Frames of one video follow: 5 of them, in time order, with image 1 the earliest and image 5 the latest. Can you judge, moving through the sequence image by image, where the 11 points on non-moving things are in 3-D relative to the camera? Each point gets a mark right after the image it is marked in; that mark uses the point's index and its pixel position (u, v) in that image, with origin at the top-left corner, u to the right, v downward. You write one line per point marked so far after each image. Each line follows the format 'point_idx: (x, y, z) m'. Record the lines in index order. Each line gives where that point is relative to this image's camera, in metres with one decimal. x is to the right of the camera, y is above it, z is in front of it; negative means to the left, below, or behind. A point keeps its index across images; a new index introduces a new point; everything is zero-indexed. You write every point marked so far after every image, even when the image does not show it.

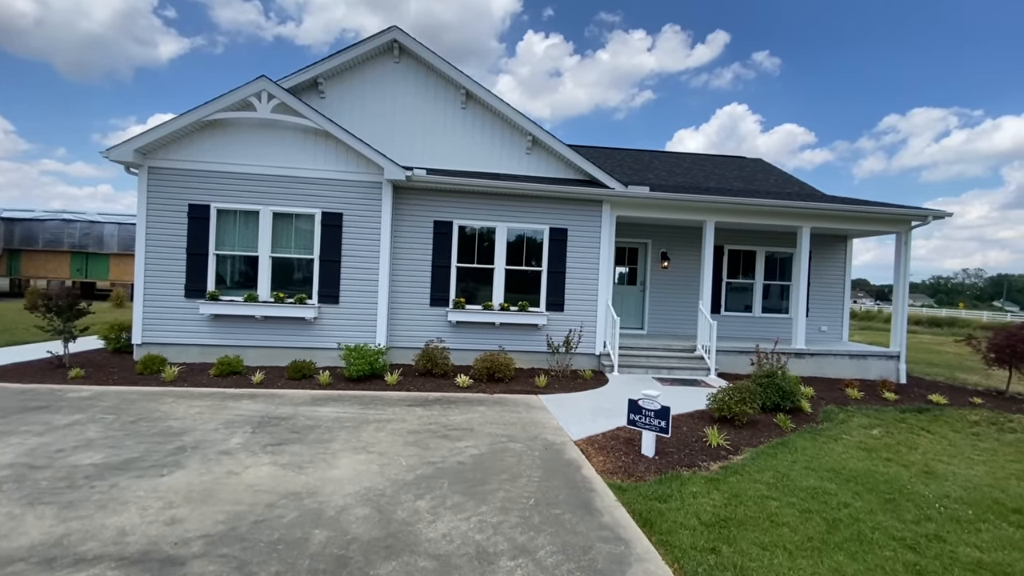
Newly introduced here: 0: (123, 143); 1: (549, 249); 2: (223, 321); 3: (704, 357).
0: (-6.8, +2.5, +8.4) m
1: (+0.7, +0.8, +9.9) m
2: (-5.4, -0.6, +9.0) m
3: (+4.1, -1.5, +10.2) m
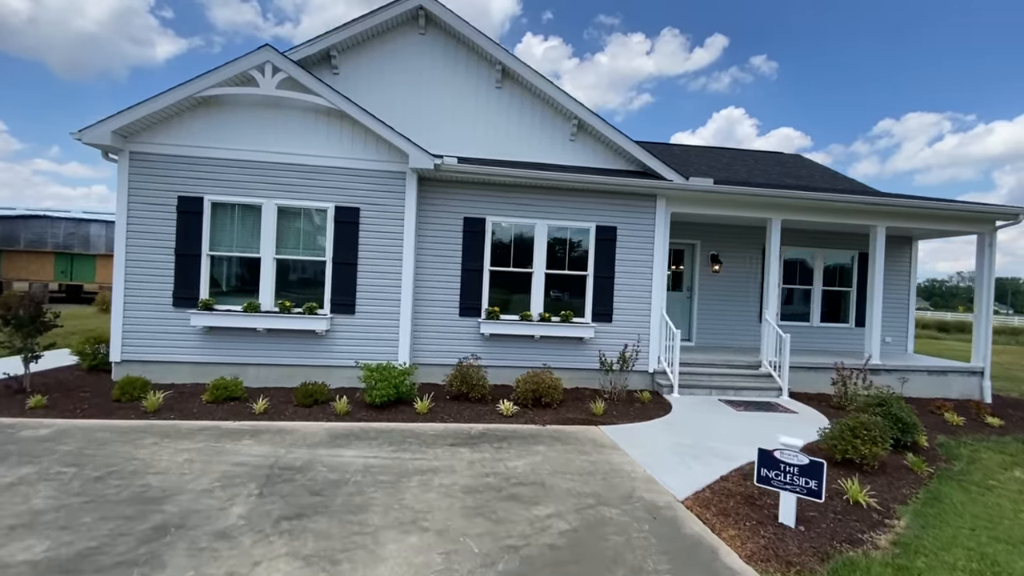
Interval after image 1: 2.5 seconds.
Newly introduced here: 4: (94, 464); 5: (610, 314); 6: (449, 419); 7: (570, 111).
0: (-6.0, +2.4, +7.1) m
1: (+1.5, +0.7, +8.6) m
2: (-4.6, -0.7, +7.6) m
3: (+4.8, -1.6, +8.9) m
4: (-3.8, -1.6, +4.3) m
5: (+1.7, -0.5, +8.6) m
6: (-0.9, -1.8, +6.5) m
7: (+1.0, +3.0, +8.3) m
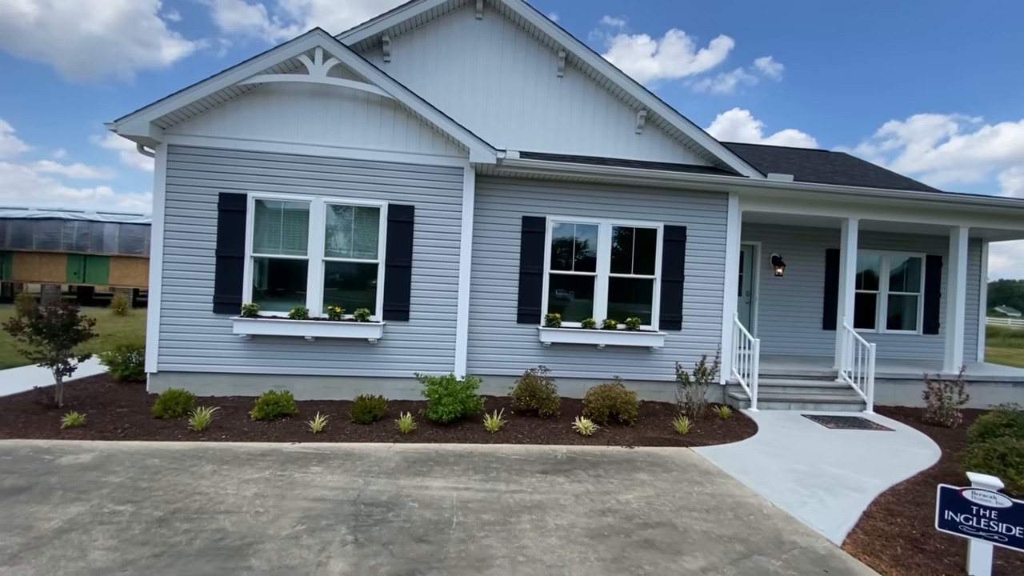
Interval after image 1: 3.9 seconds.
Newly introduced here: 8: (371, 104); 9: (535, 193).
0: (-5.0, +2.3, +6.5) m
1: (+2.5, +0.6, +7.9) m
2: (-3.6, -0.8, +7.0) m
3: (+5.8, -1.7, +8.2) m
4: (-2.8, -1.6, +3.7) m
5: (+2.8, -0.5, +7.9) m
6: (+0.1, -1.8, +5.8) m
7: (+2.0, +3.0, +7.7) m
8: (-2.1, +2.7, +7.1) m
9: (+0.4, +1.5, +7.7) m
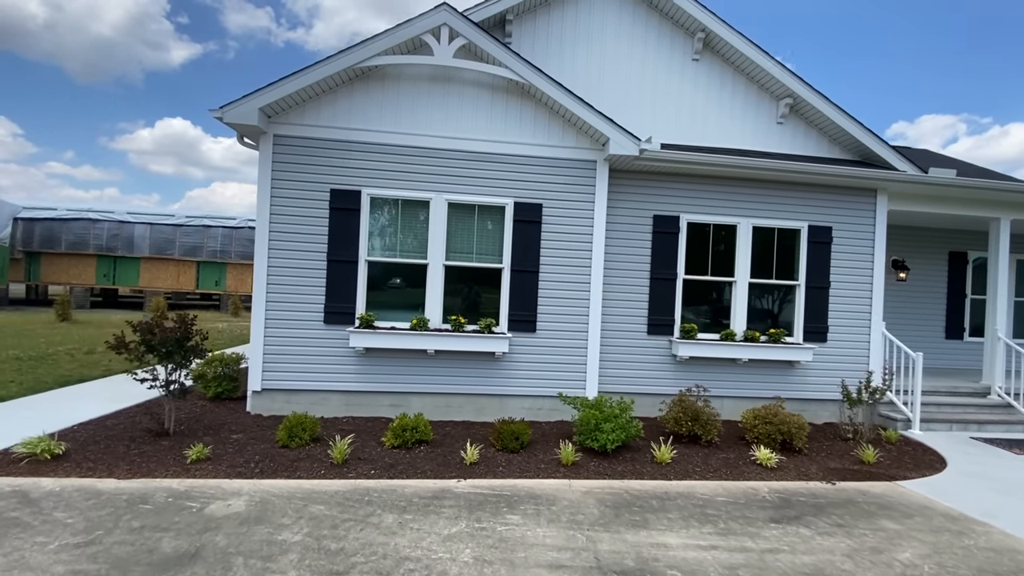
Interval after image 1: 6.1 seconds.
0: (-3.2, +2.2, +5.7) m
1: (+4.4, +0.5, +7.1) m
2: (-1.7, -0.9, +6.2) m
3: (+7.7, -1.8, +7.4) m
4: (-0.9, -1.7, +2.9) m
5: (+4.6, -0.7, +7.1) m
6: (+2.0, -1.9, +5.0) m
7: (+3.9, +2.9, +6.9) m
8: (-0.2, +2.6, +6.4) m
9: (+2.3, +1.4, +6.9) m
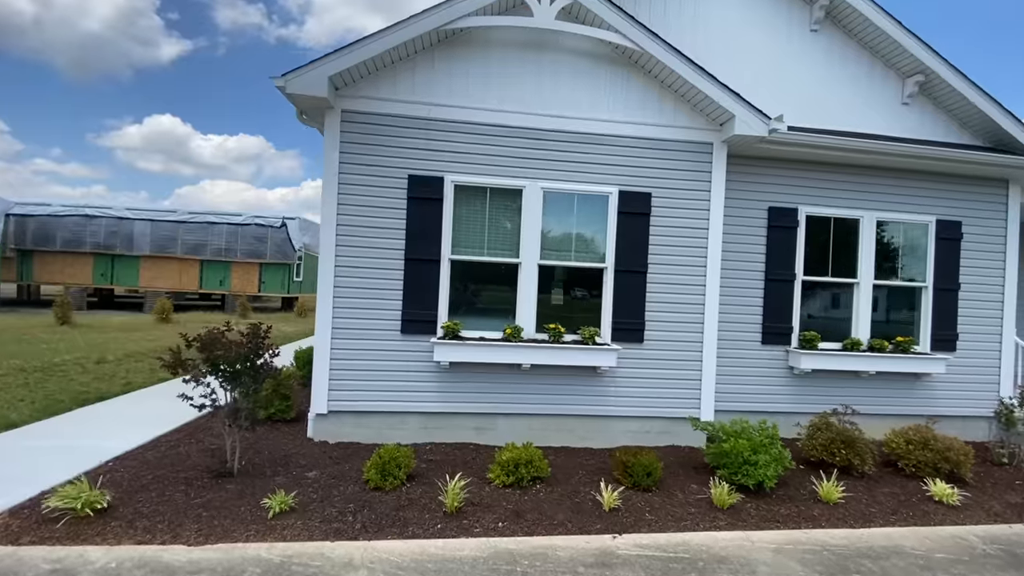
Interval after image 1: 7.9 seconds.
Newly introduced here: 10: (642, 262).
0: (-2.0, +2.2, +4.8) m
1: (+5.6, +0.5, +6.3) m
2: (-0.5, -0.9, +5.3) m
3: (+8.9, -1.8, +6.6) m
4: (+0.3, -1.8, +2.0) m
5: (+5.8, -0.7, +6.3) m
6: (+3.2, -2.0, +4.2) m
7: (+5.1, +2.8, +6.1) m
8: (+1.0, +2.6, +5.5) m
9: (+3.4, +1.4, +6.0) m
10: (+1.5, +0.3, +5.5) m
